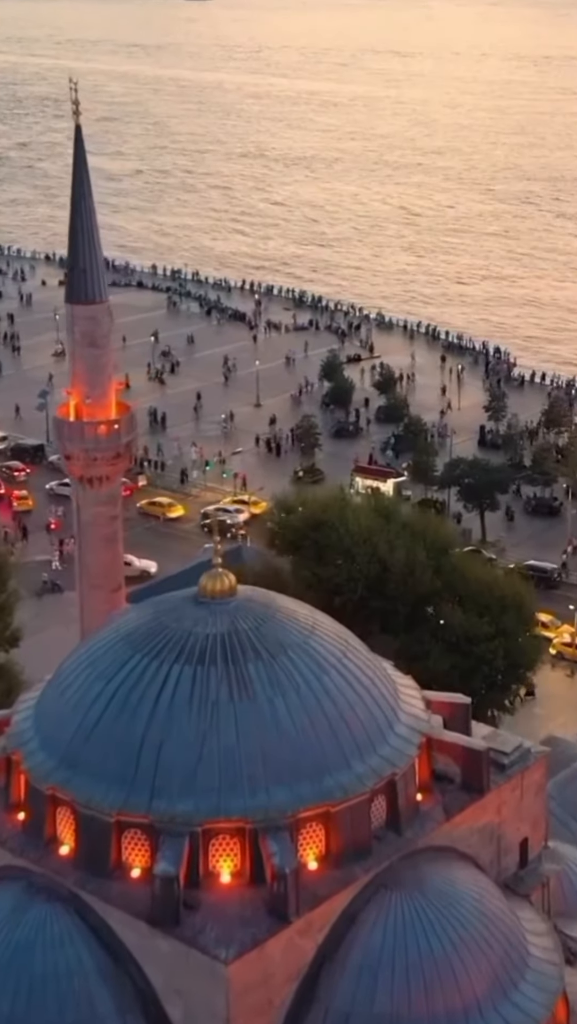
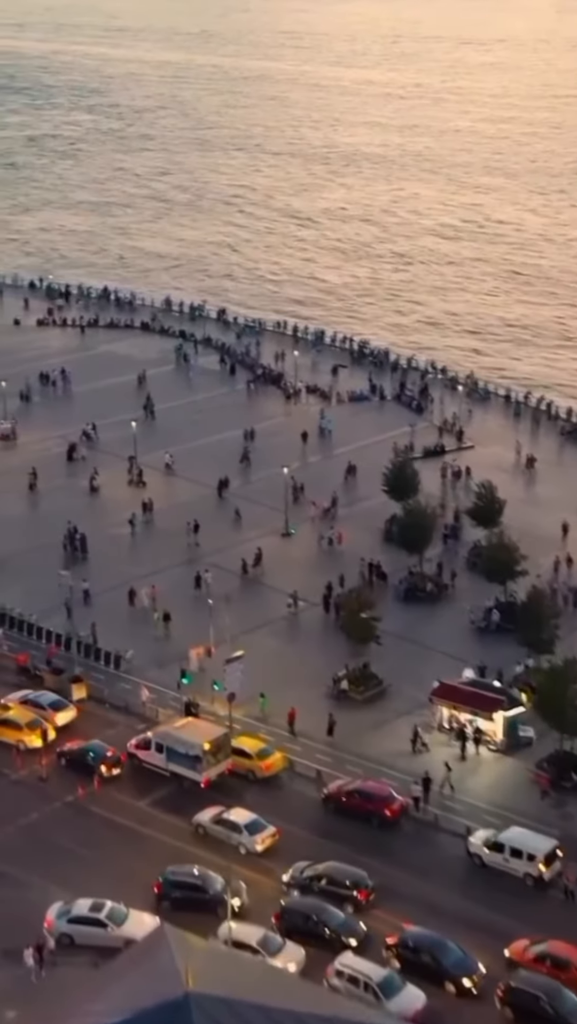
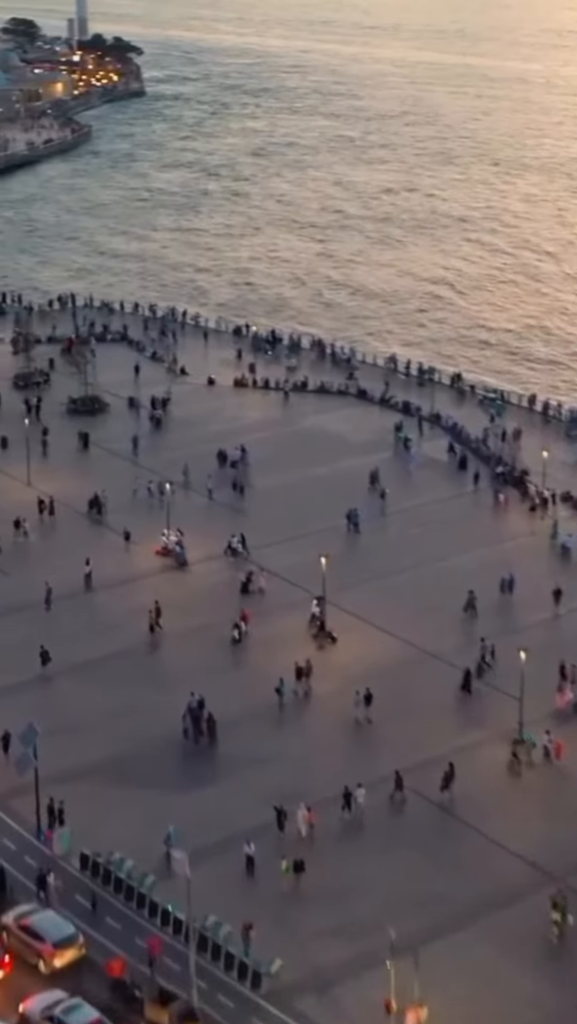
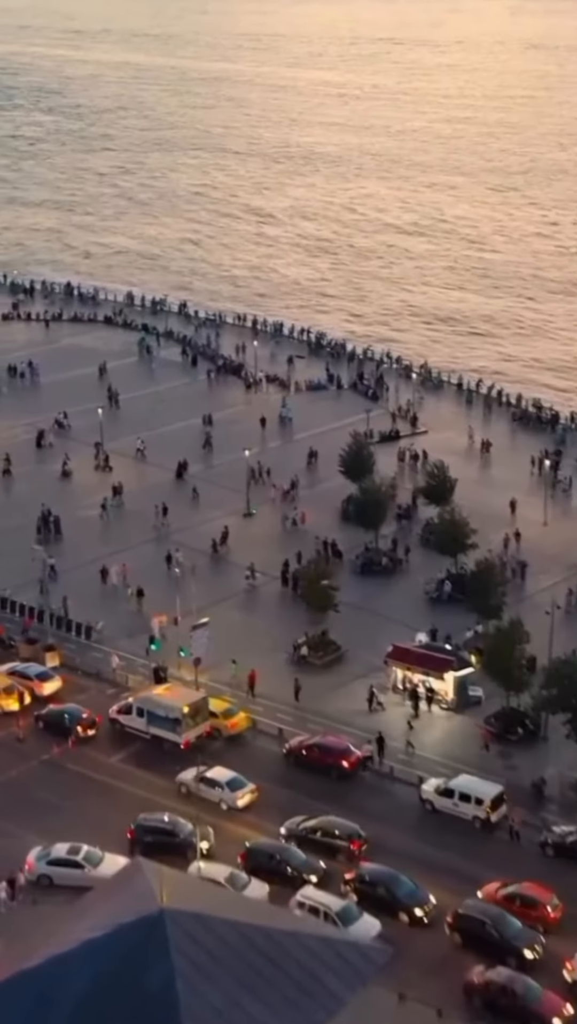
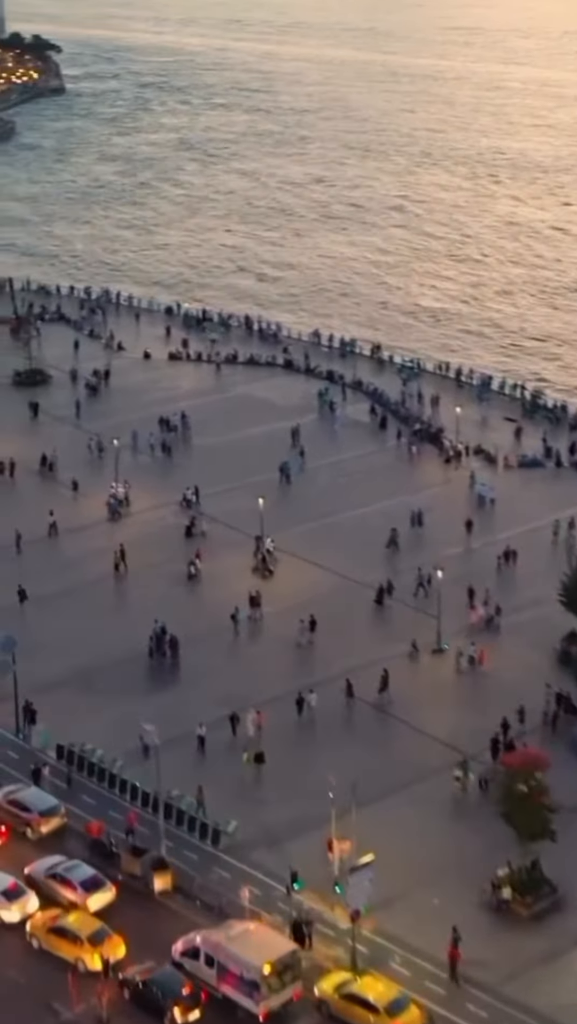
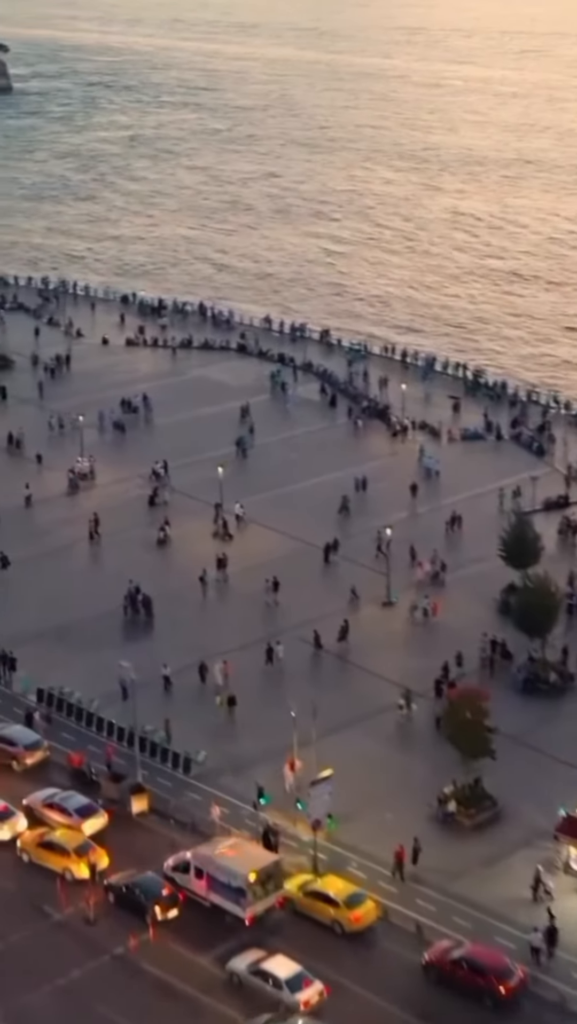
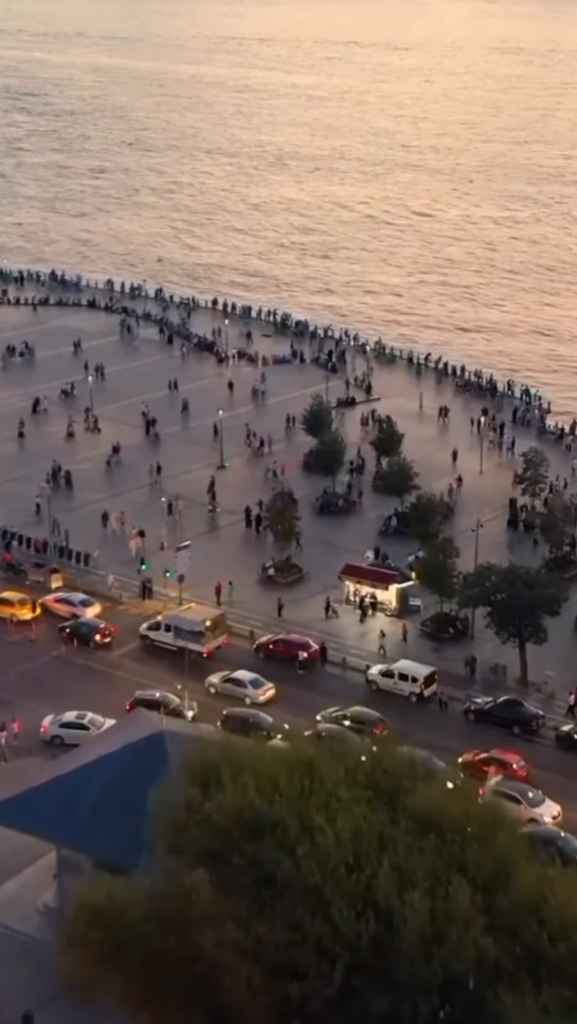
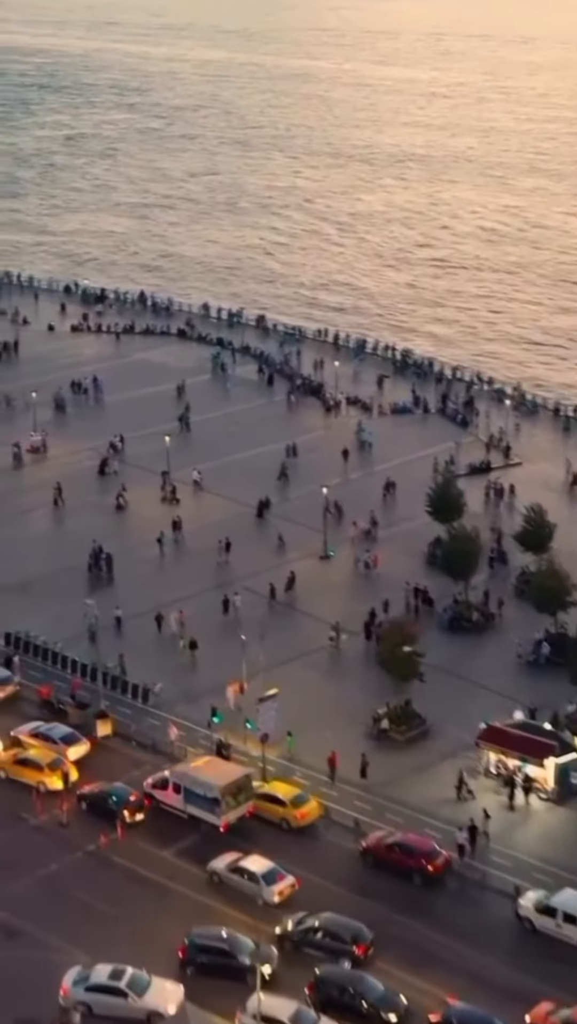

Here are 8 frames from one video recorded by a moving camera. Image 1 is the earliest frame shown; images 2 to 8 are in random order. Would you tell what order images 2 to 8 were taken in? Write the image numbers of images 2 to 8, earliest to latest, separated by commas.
7, 4, 2, 8, 6, 5, 3
